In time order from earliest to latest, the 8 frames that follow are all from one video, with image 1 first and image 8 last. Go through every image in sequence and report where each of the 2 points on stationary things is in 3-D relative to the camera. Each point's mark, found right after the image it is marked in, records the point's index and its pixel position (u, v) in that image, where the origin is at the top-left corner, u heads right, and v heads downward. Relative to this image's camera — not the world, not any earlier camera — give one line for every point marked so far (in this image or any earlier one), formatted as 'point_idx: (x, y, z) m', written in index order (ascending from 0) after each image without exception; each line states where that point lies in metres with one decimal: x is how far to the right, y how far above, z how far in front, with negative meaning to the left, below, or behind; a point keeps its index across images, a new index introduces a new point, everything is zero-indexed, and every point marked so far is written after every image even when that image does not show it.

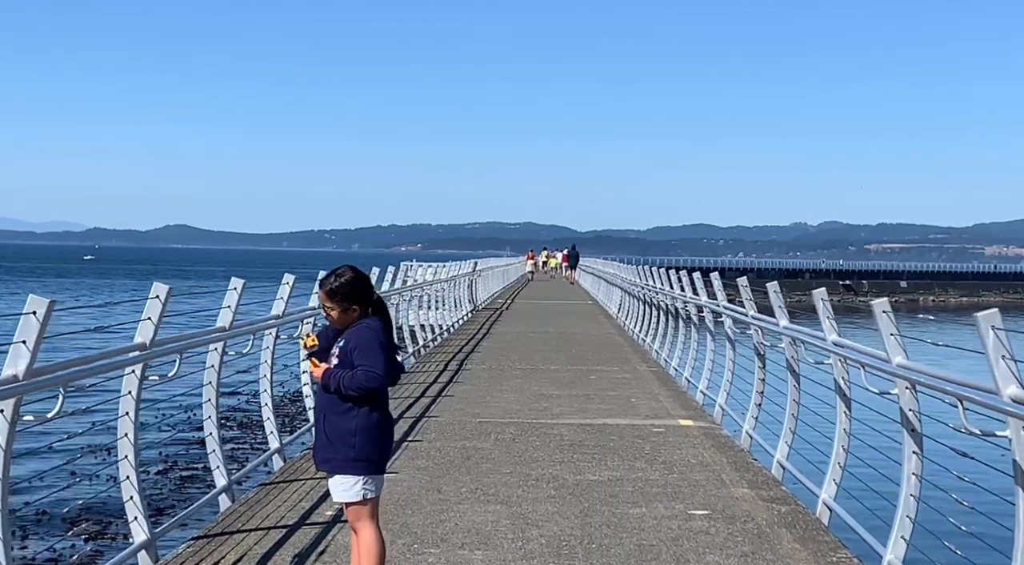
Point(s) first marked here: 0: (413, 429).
0: (-0.9, -1.3, +10.1) m
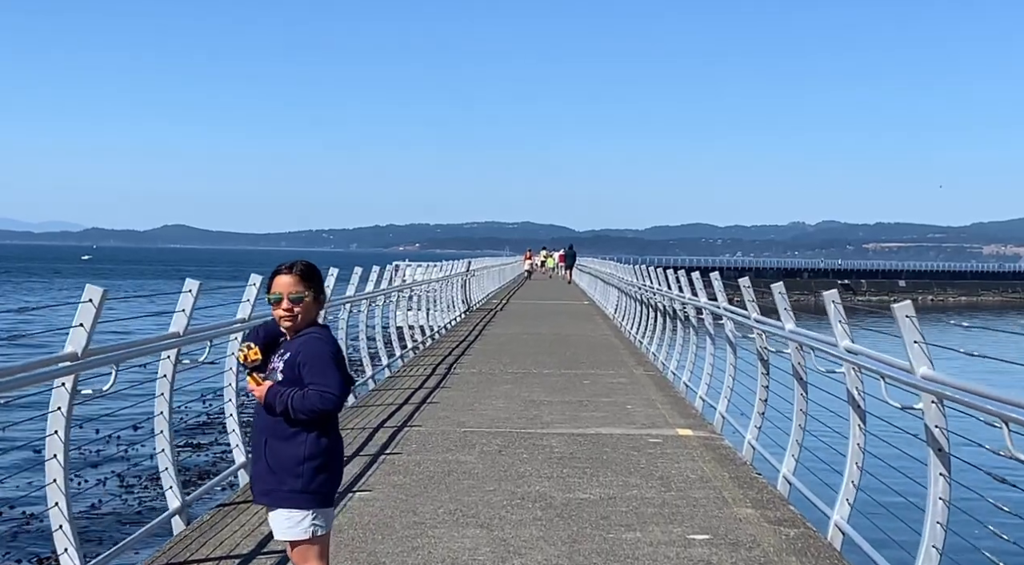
0: (-1.0, -1.3, +9.5) m
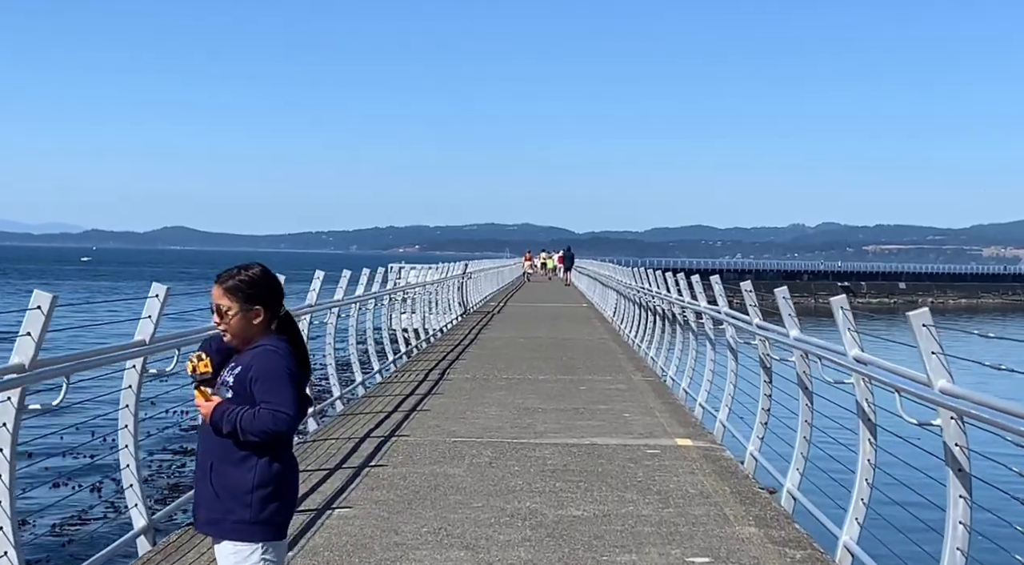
0: (-1.0, -1.3, +9.1) m
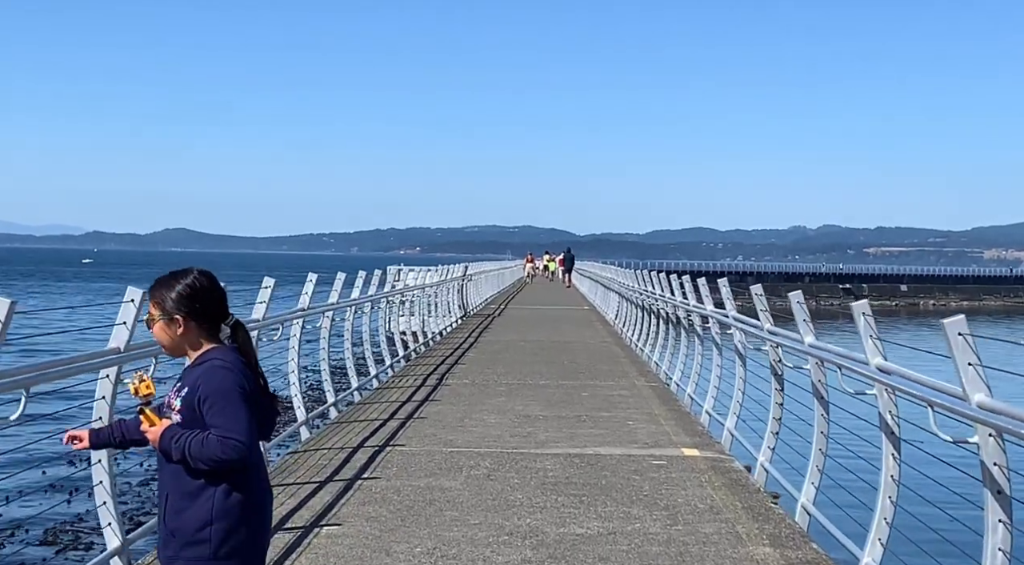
0: (-1.0, -1.3, +8.7) m
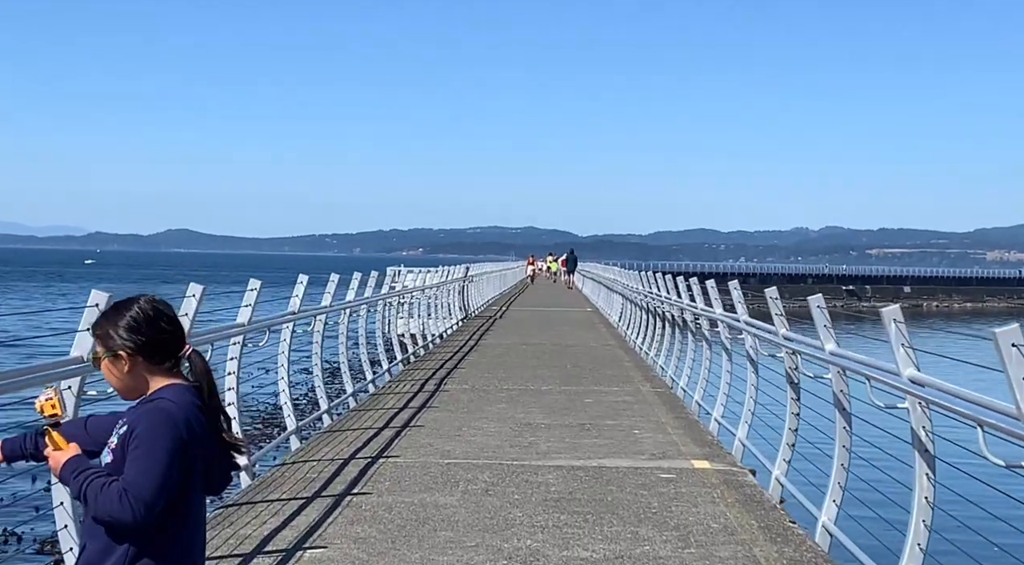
0: (-1.0, -1.3, +8.2) m
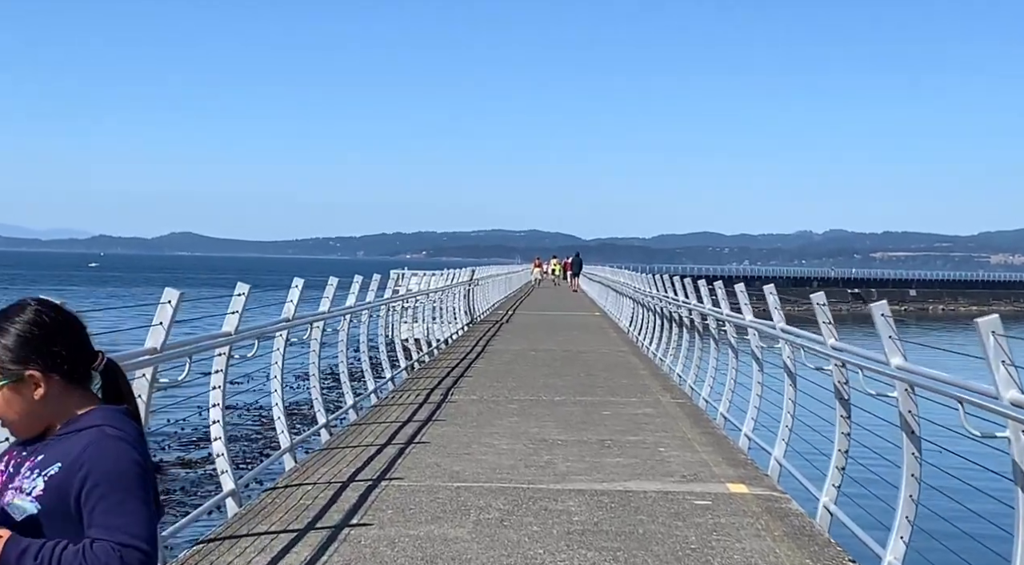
0: (-0.9, -1.4, +7.3) m
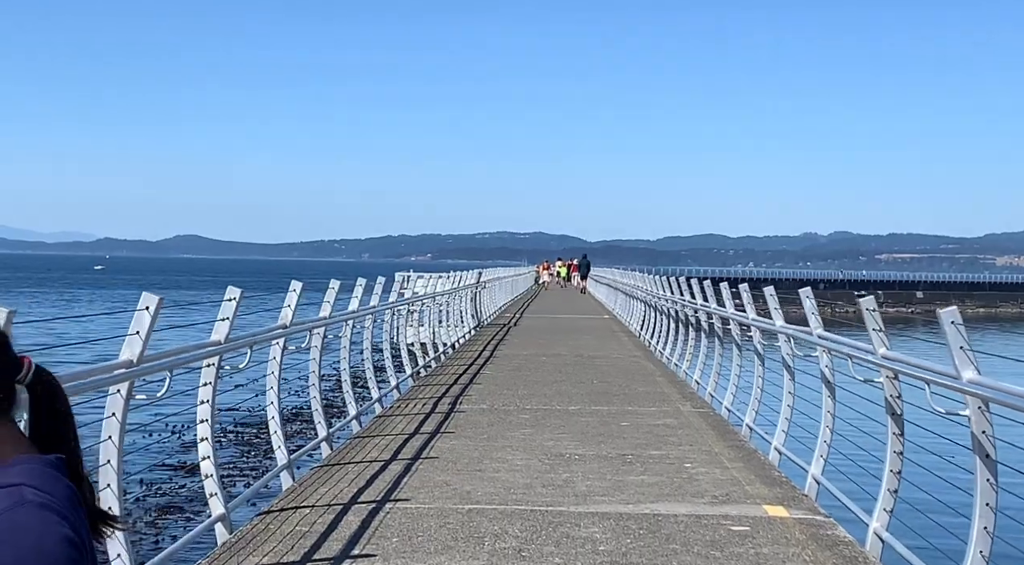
0: (-0.8, -1.4, +6.7) m
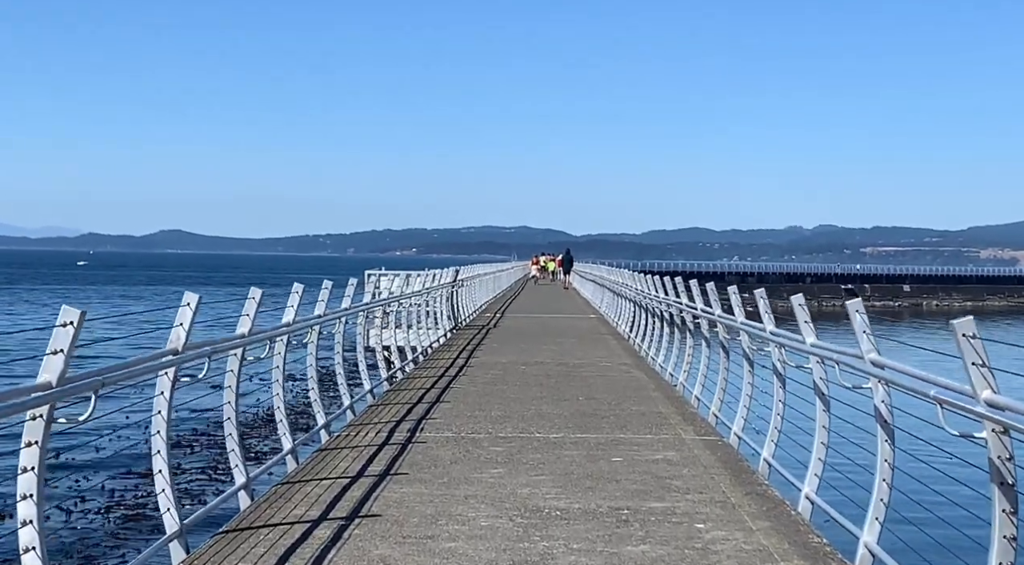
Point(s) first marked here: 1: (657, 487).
0: (-1.0, -1.5, +4.7) m
1: (+1.0, -1.4, +8.1) m
